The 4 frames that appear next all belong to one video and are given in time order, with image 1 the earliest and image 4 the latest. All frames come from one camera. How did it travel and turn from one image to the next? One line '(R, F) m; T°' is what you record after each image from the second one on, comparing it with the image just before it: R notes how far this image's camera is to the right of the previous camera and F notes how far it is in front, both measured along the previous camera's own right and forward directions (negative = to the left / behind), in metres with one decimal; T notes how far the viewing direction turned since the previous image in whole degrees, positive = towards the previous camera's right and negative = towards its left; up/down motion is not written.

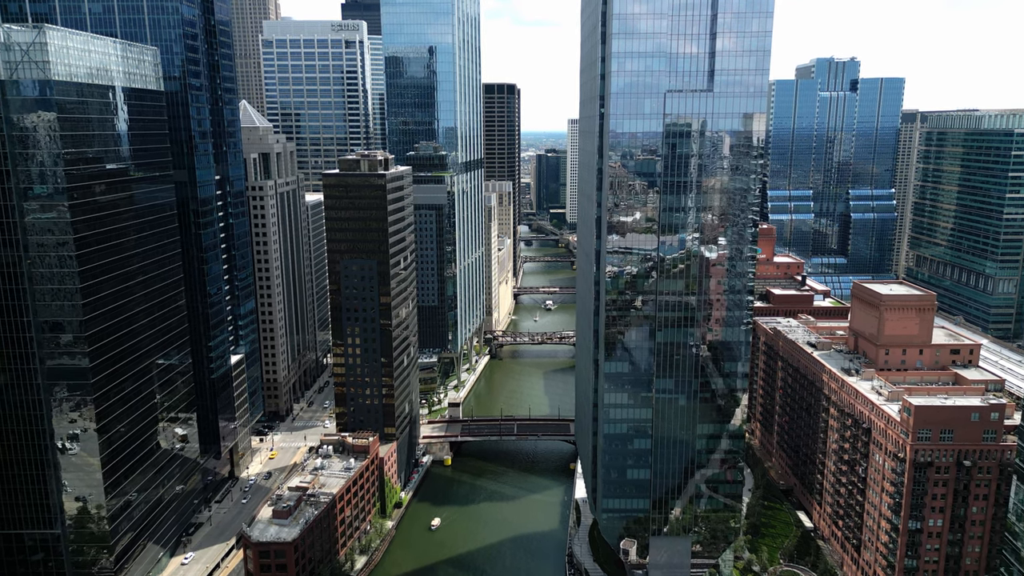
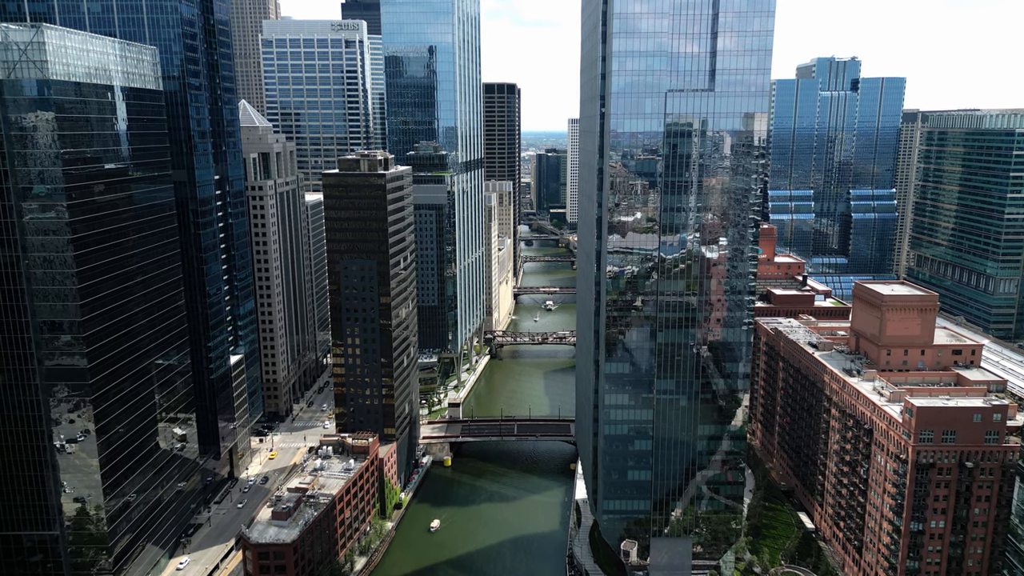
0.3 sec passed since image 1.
(0.0, +0.3) m; 0°
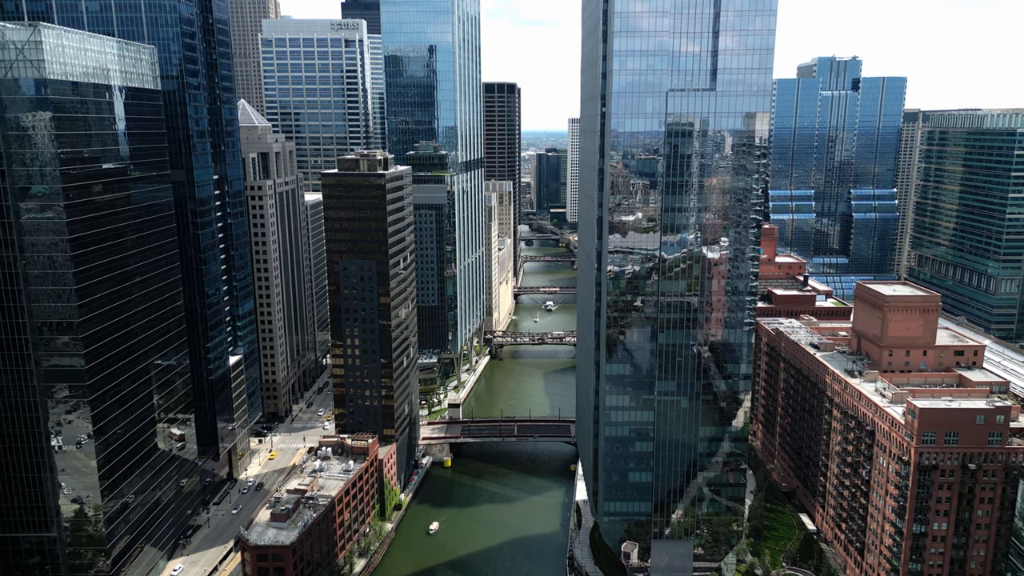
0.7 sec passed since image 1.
(0.0, +0.5) m; 0°
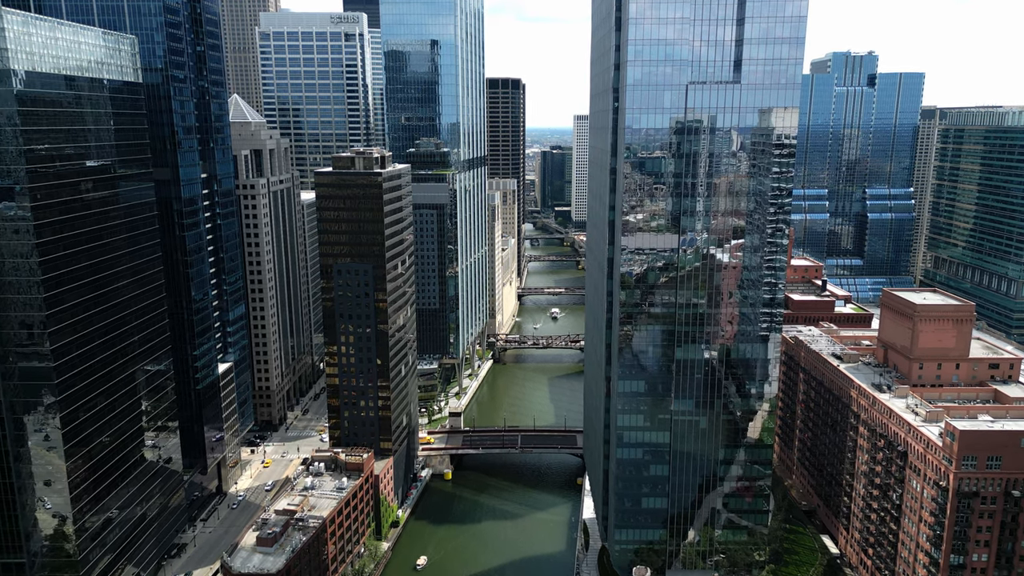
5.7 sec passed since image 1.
(-0.1, +6.0) m; 0°
